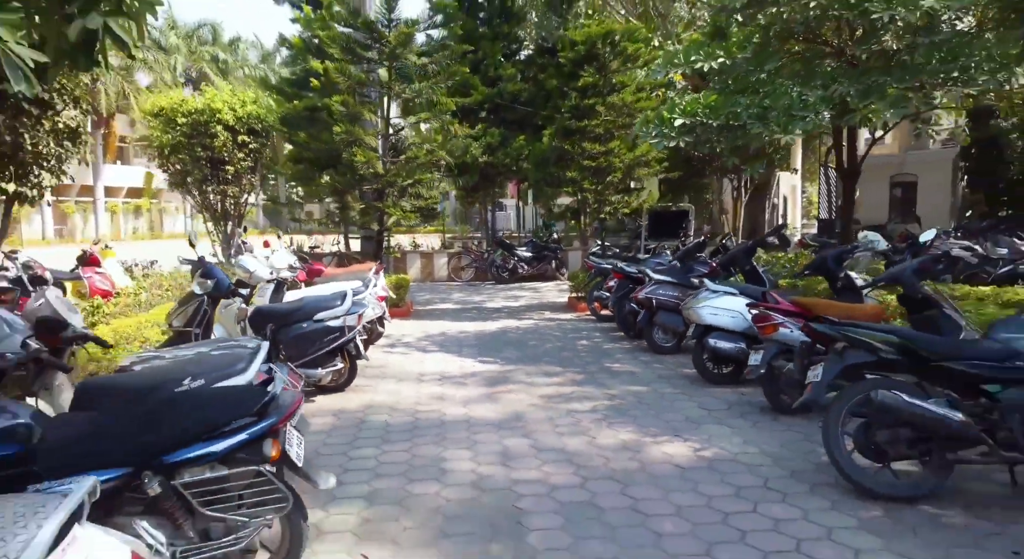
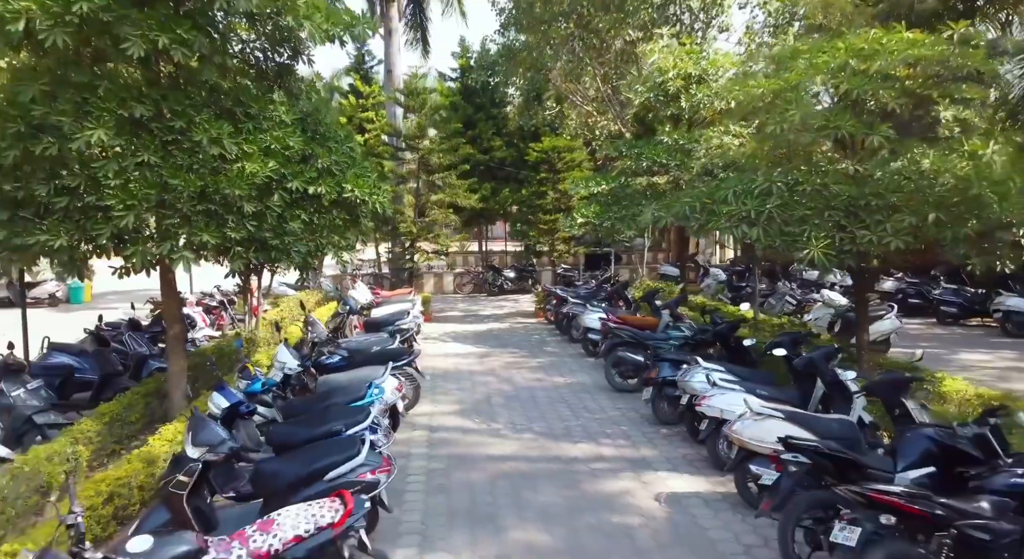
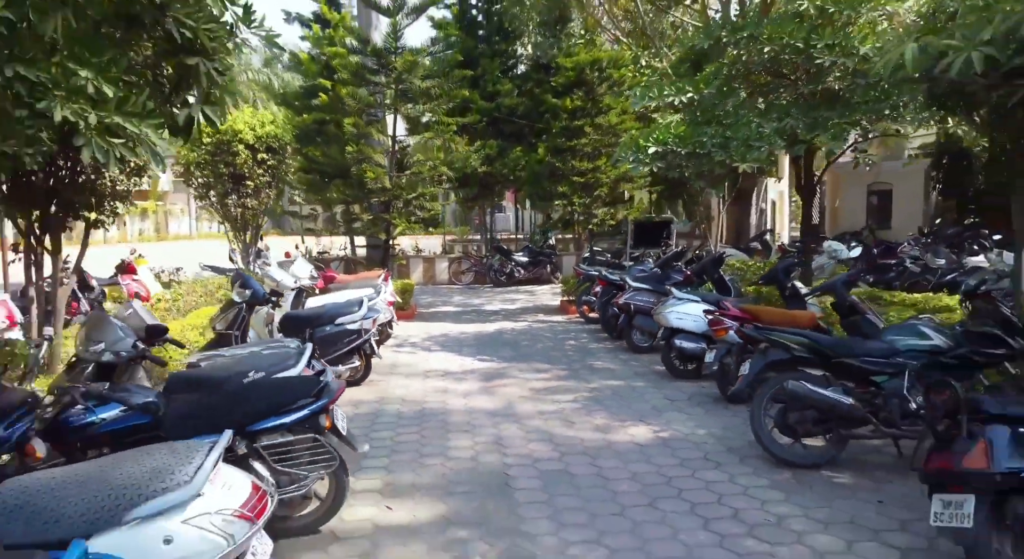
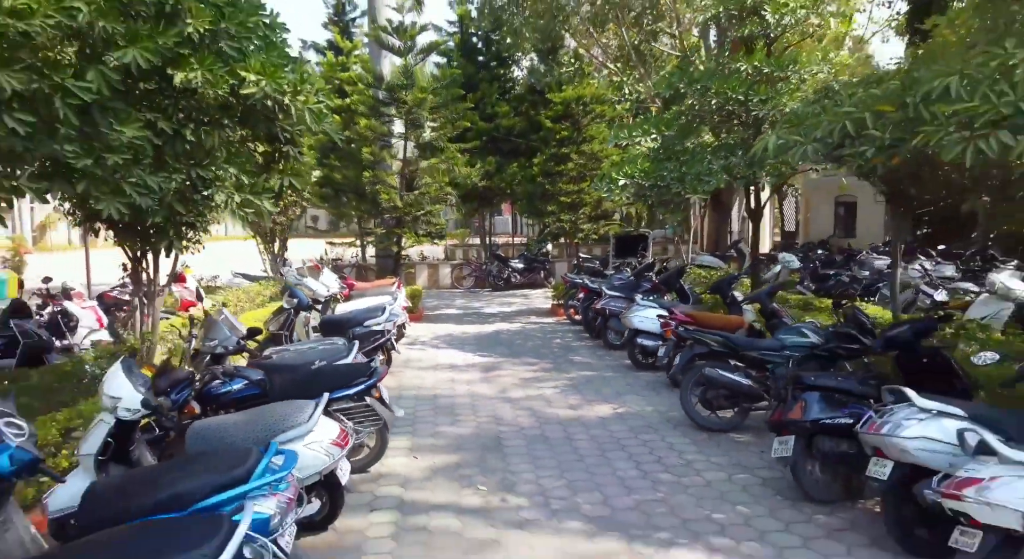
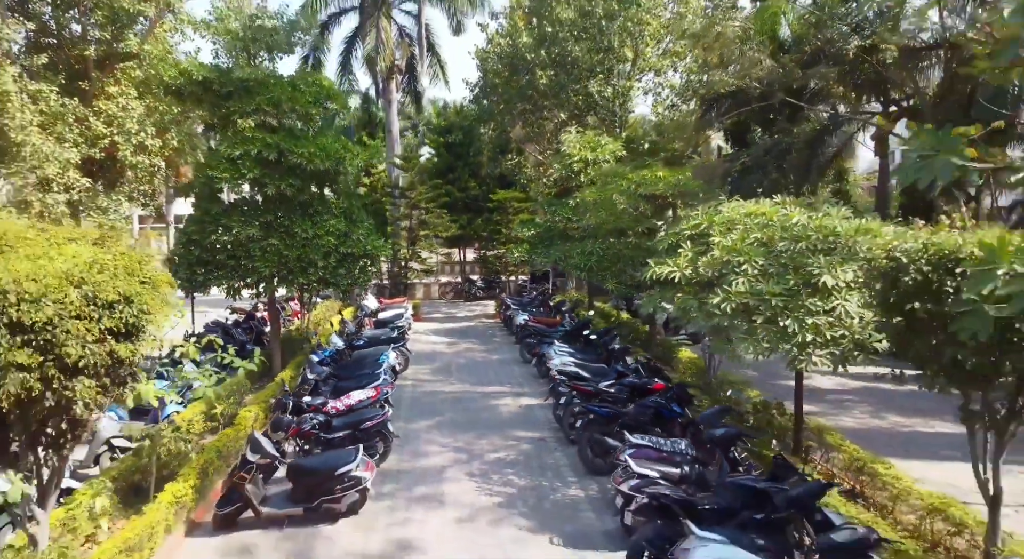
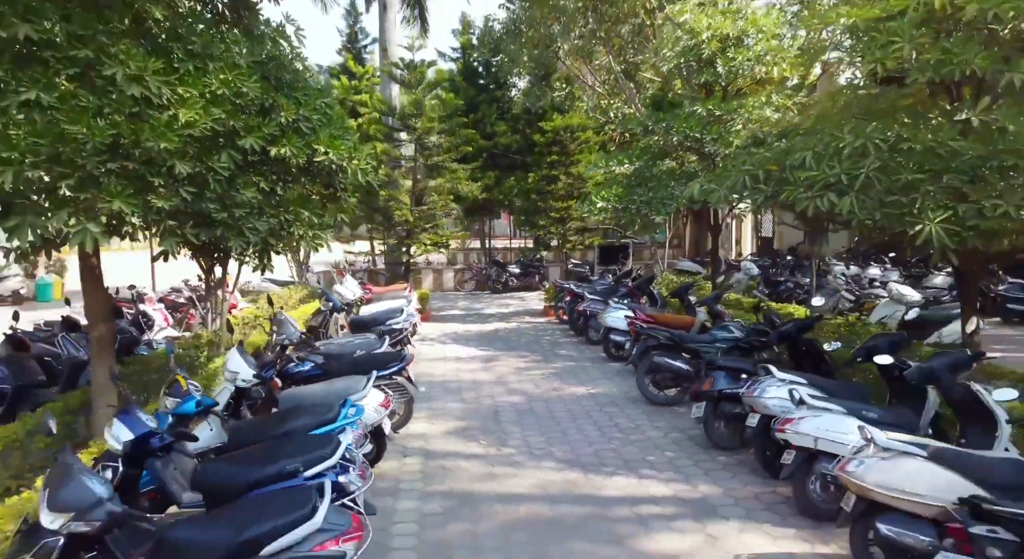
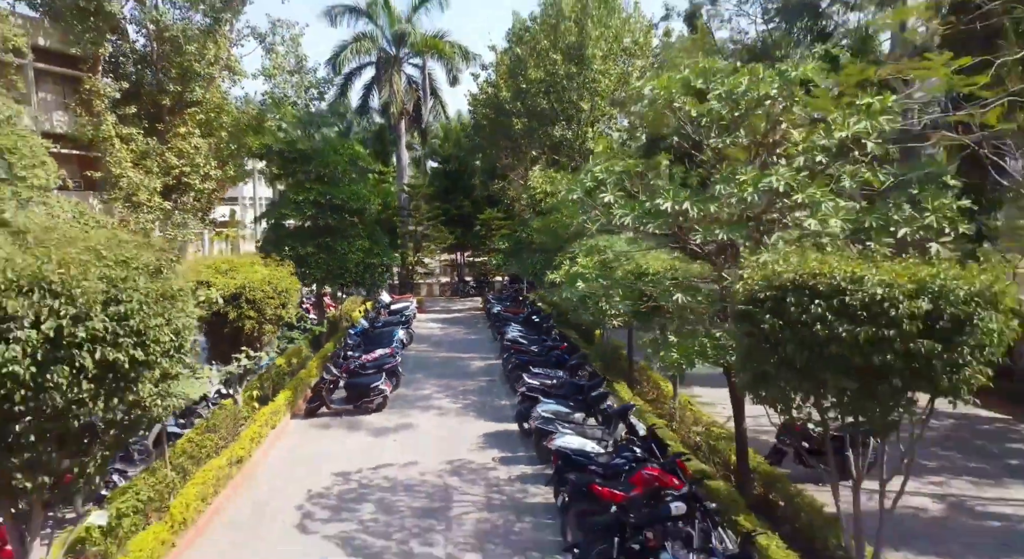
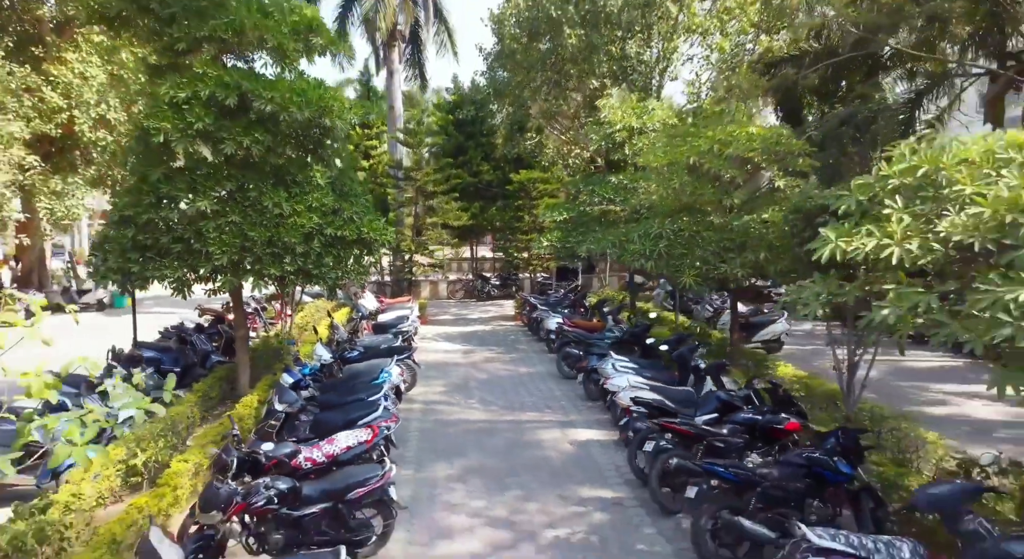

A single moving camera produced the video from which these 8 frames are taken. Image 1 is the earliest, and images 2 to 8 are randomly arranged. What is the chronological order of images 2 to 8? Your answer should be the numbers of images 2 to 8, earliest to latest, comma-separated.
3, 4, 6, 2, 8, 5, 7
